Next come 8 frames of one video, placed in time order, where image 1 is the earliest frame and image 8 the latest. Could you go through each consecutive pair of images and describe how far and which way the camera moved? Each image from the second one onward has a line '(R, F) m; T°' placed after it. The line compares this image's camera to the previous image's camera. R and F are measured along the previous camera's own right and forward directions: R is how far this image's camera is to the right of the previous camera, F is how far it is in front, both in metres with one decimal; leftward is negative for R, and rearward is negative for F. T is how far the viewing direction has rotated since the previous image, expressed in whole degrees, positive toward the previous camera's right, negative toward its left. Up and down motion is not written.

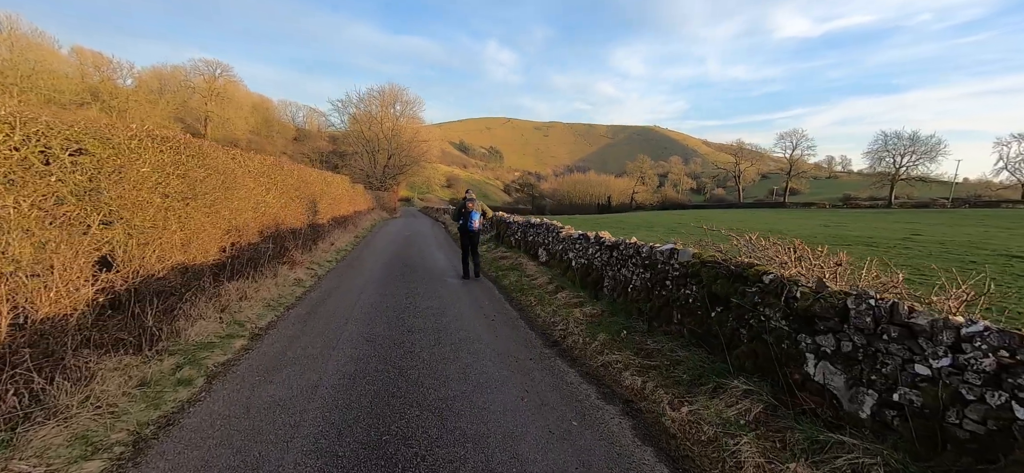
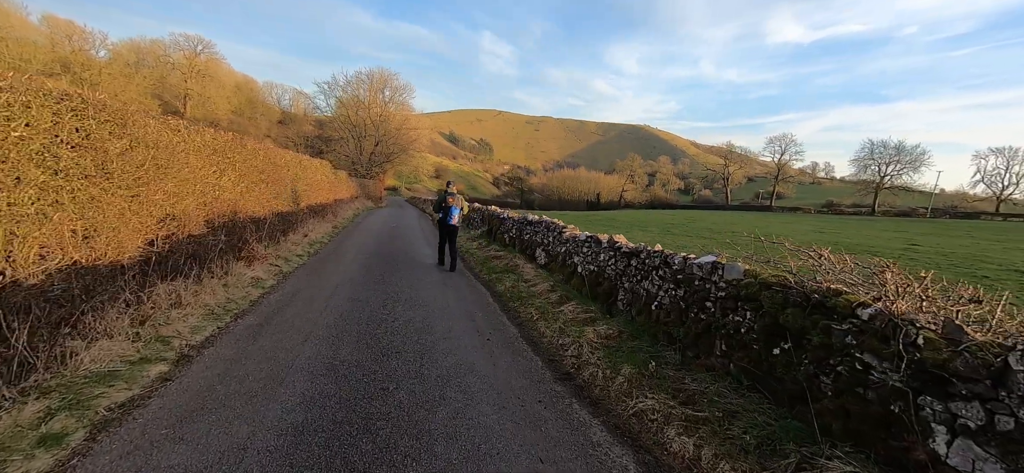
(-0.2, +1.3) m; +2°
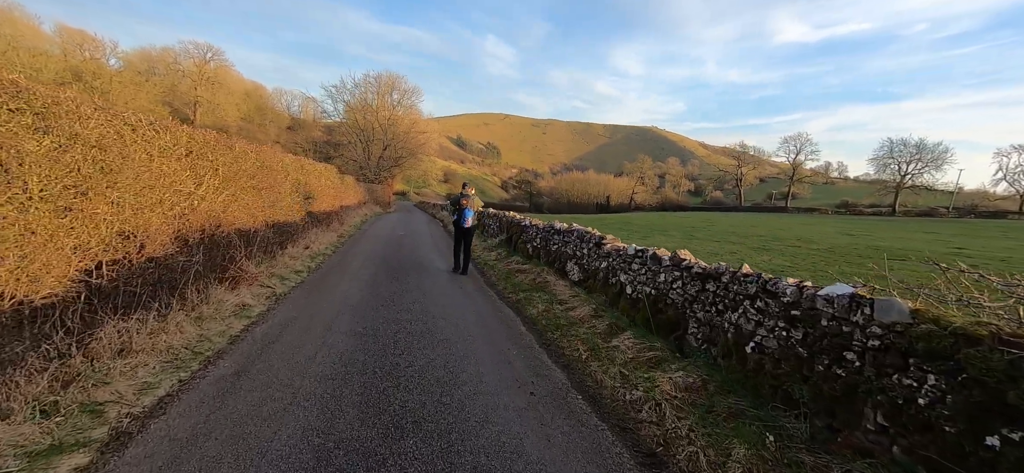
(-0.4, +1.4) m; -1°
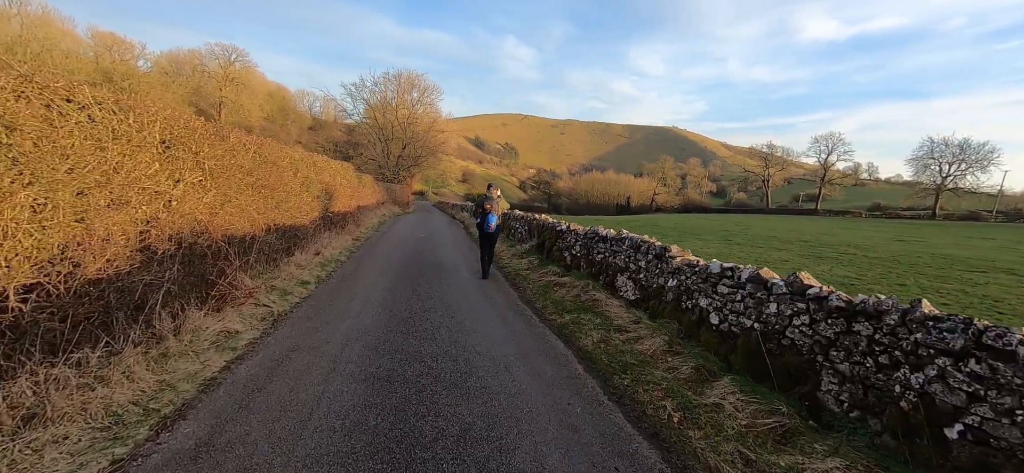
(-0.4, +1.5) m; -2°
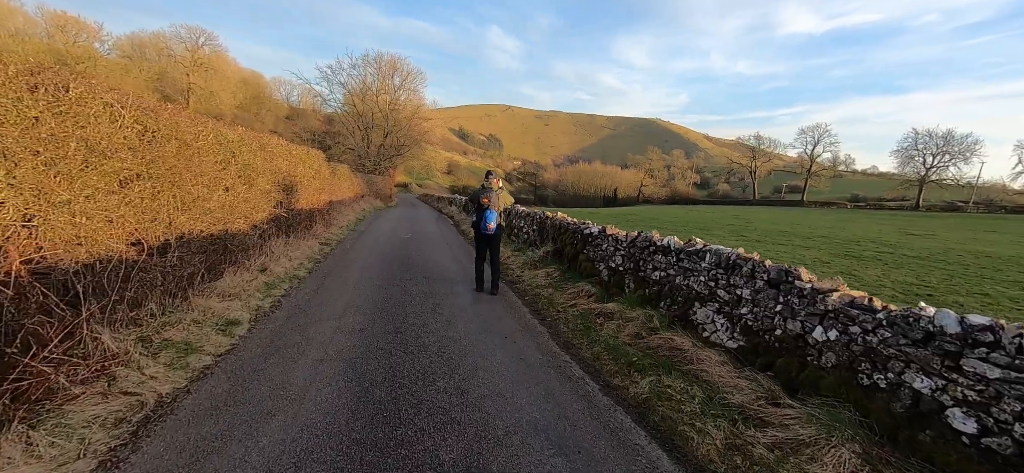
(-0.6, +2.8) m; +2°
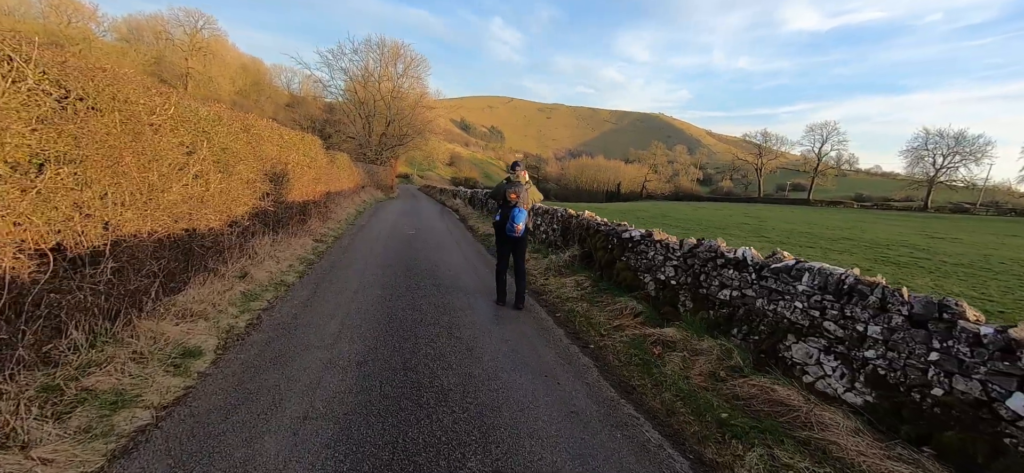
(-0.4, +1.3) m; 0°
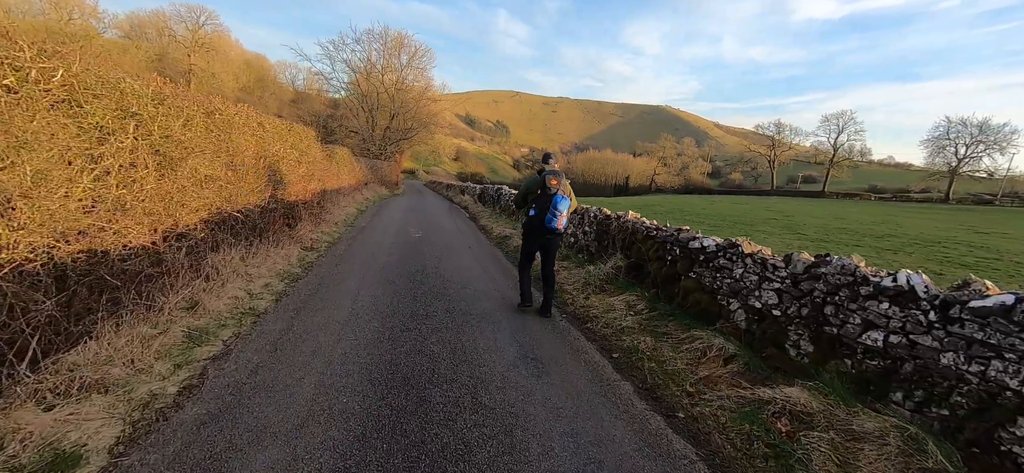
(-0.4, +1.7) m; -1°
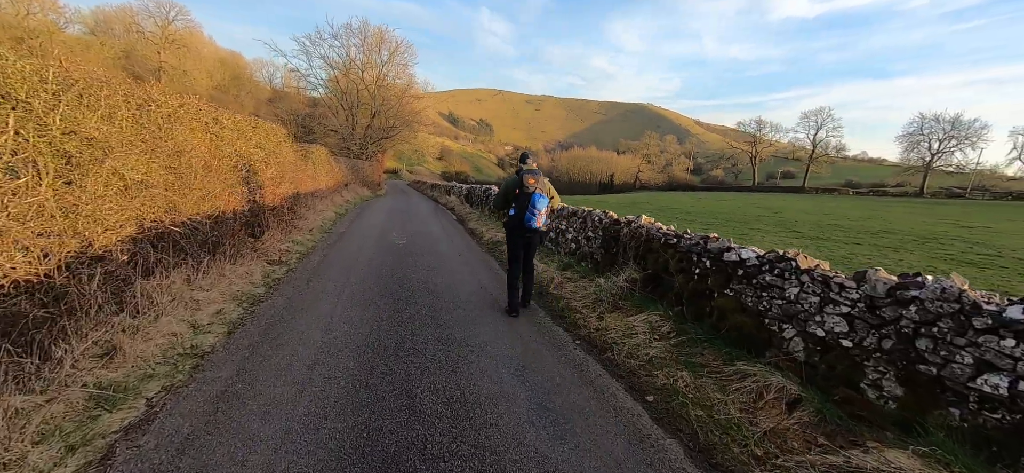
(-0.2, +1.0) m; +2°
